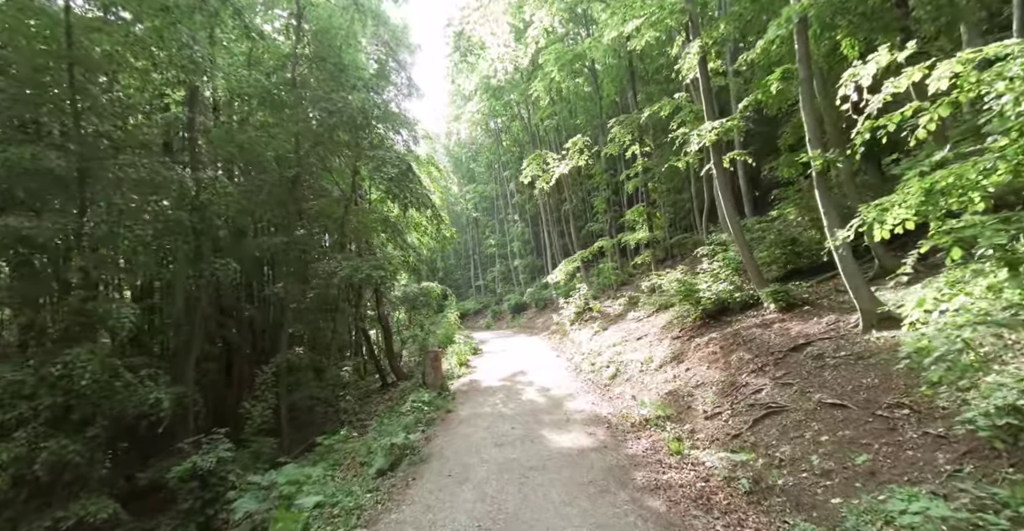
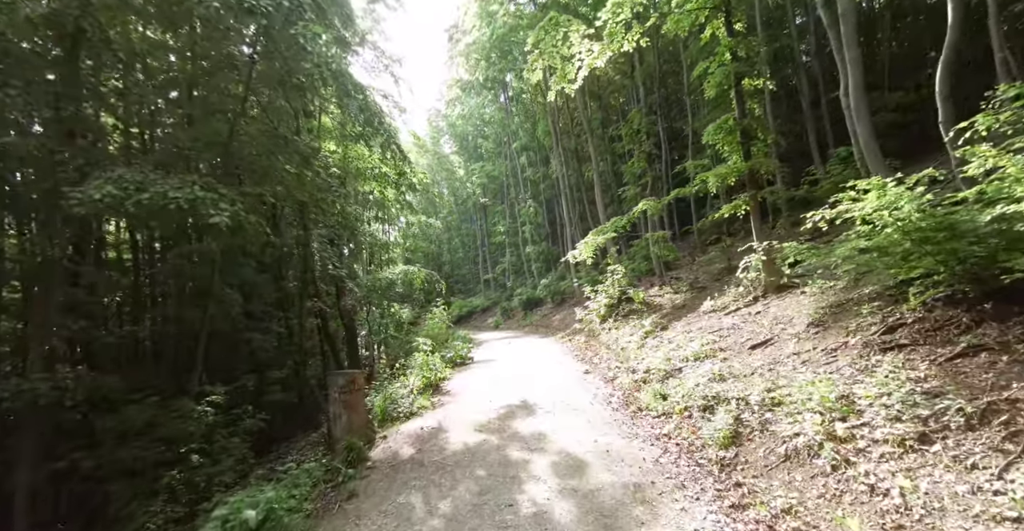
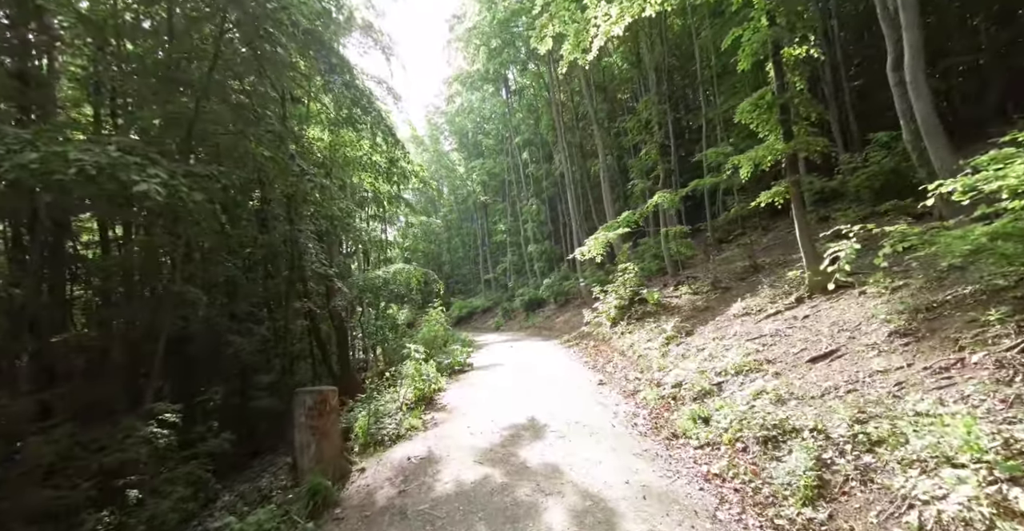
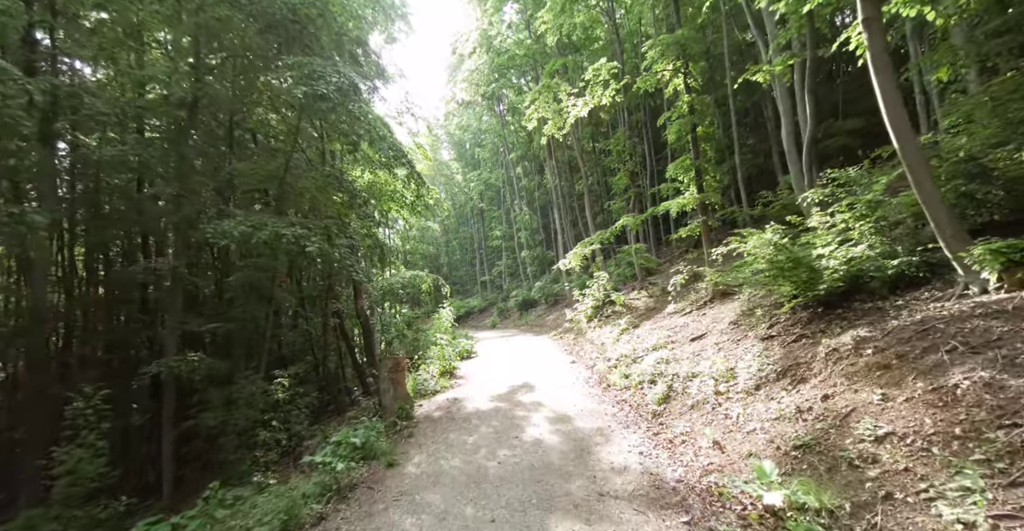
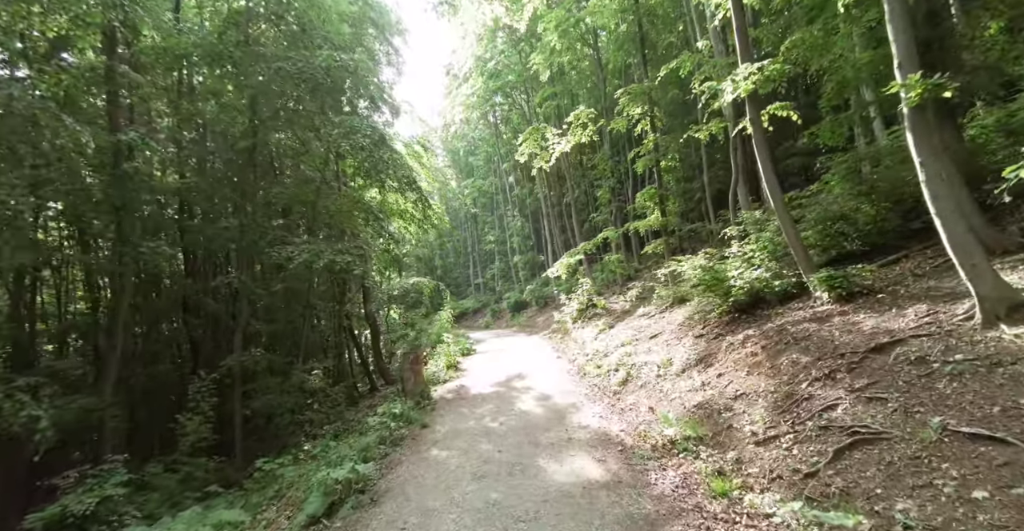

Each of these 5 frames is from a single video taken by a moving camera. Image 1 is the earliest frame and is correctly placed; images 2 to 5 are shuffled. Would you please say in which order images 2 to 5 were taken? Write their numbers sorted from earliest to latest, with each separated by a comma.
5, 4, 2, 3
